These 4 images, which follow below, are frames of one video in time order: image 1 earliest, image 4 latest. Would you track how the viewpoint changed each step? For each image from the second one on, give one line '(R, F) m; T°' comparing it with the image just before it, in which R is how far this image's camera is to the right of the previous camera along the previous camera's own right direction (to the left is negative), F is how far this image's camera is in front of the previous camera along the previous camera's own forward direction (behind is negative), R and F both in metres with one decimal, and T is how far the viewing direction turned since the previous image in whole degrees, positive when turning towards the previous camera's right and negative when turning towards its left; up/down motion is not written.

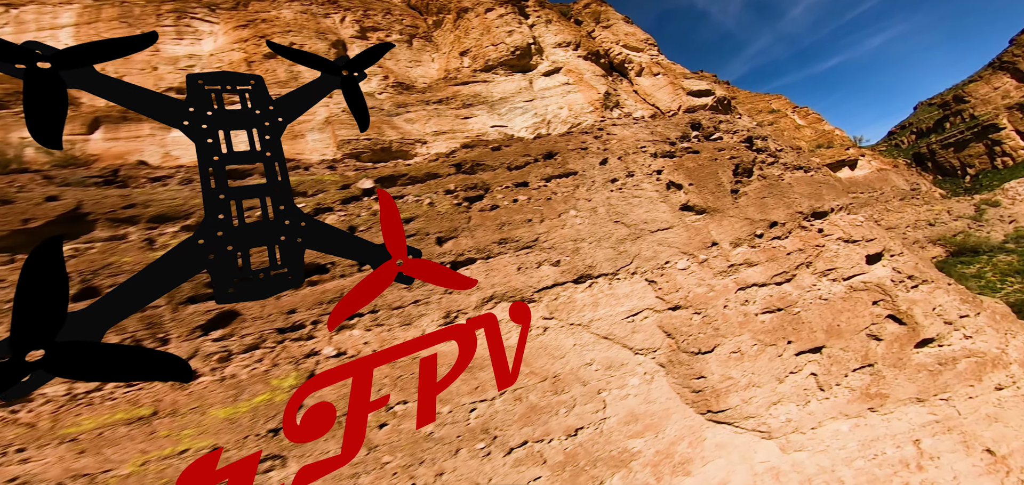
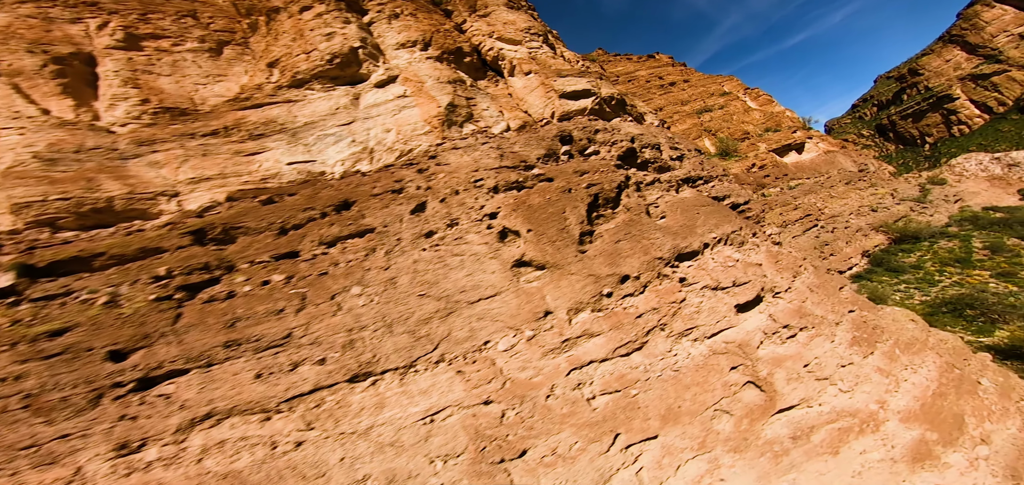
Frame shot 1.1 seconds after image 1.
(+1.4, +0.5) m; +2°
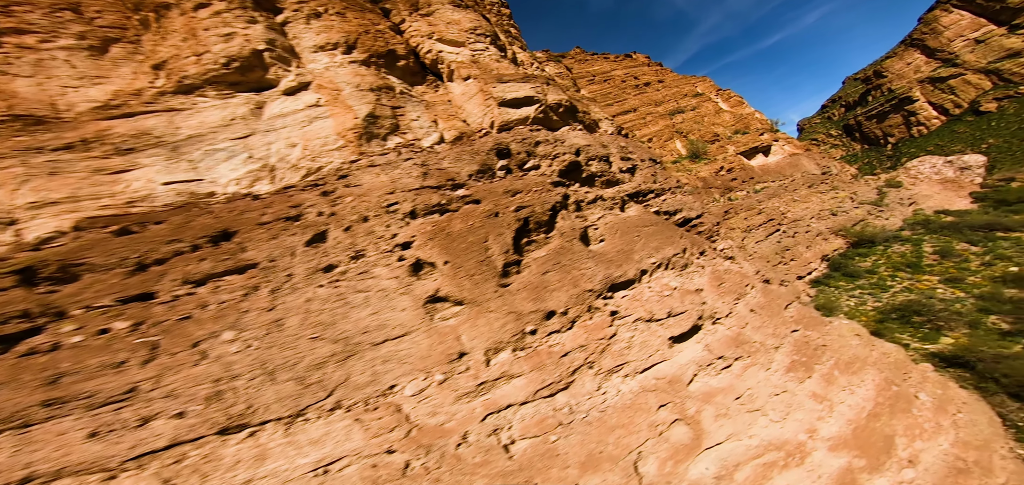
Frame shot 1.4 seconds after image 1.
(+0.5, +0.2) m; +3°
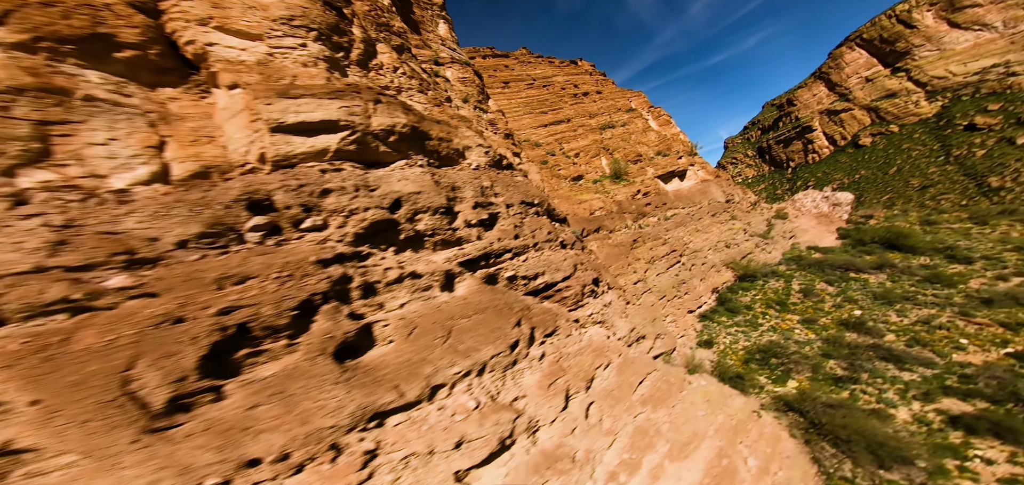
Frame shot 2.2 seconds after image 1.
(+1.3, +0.6) m; +9°
